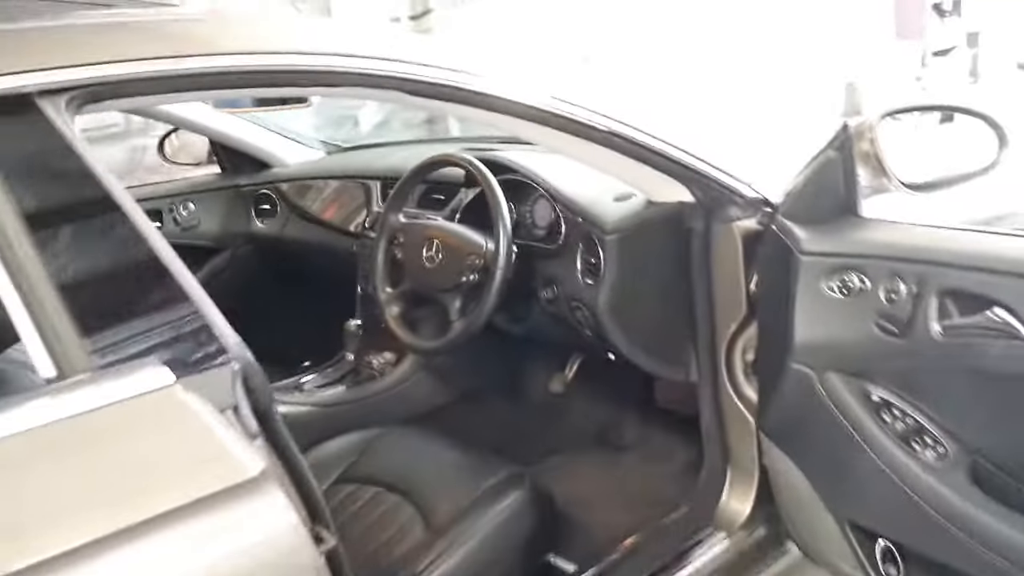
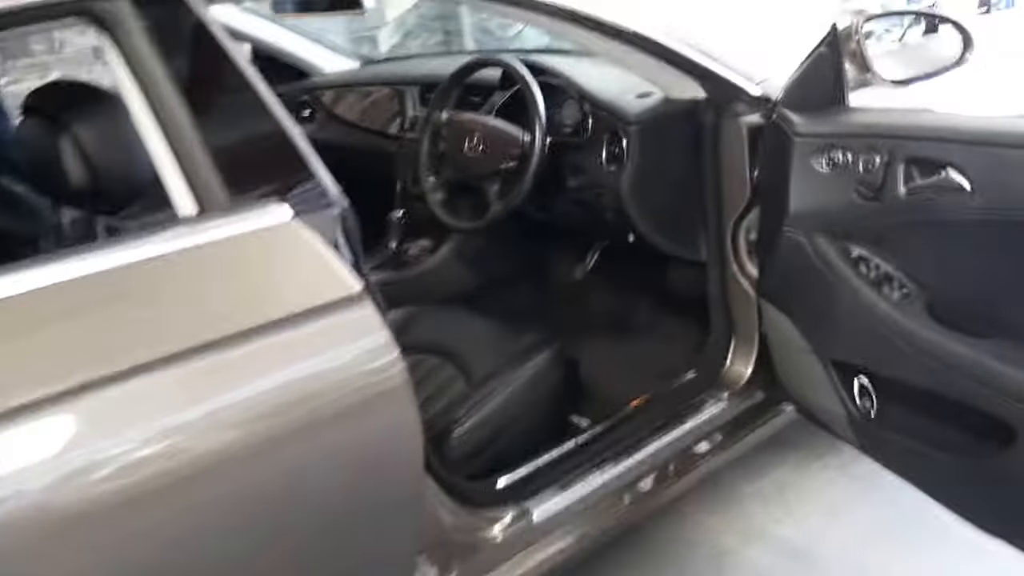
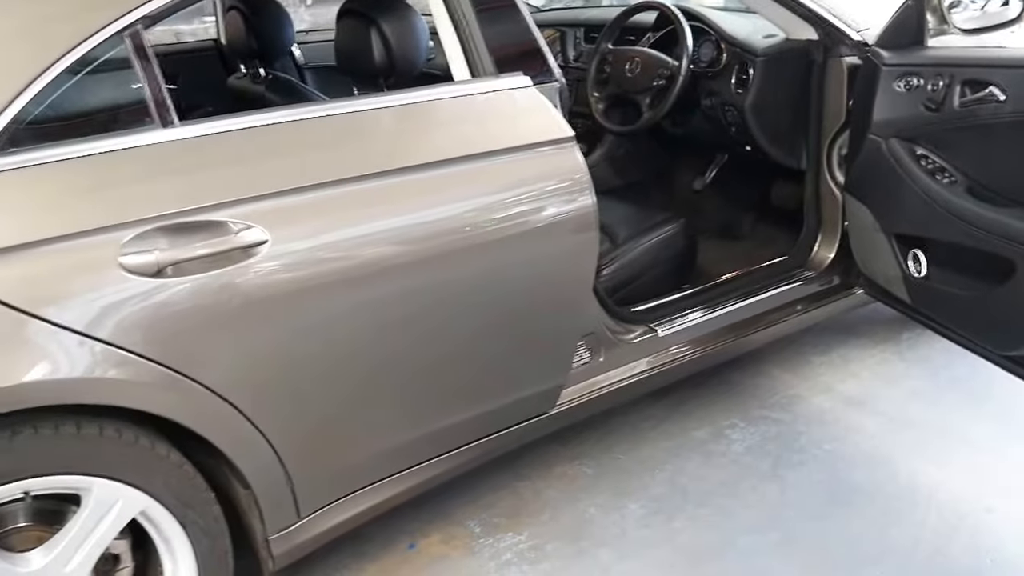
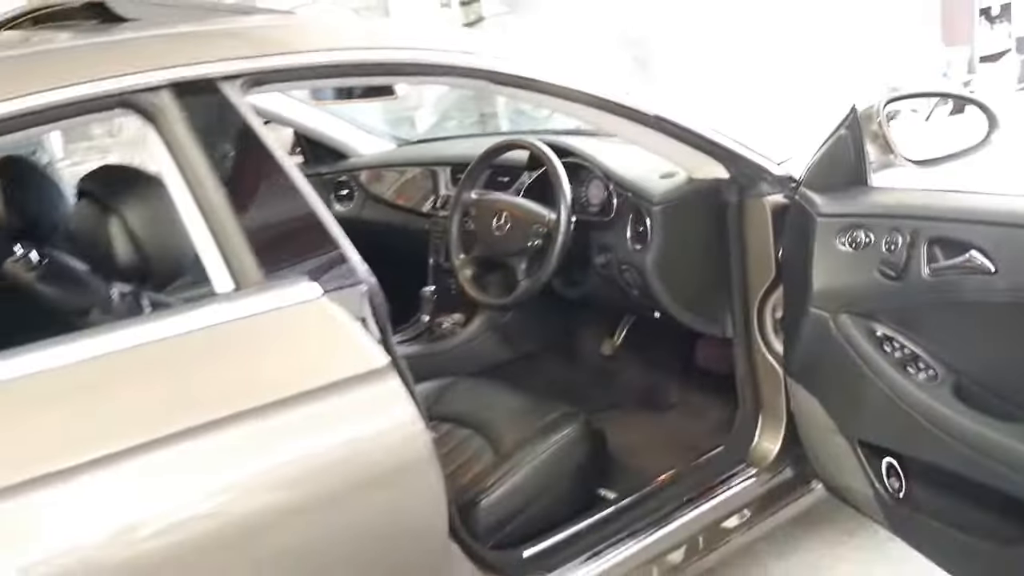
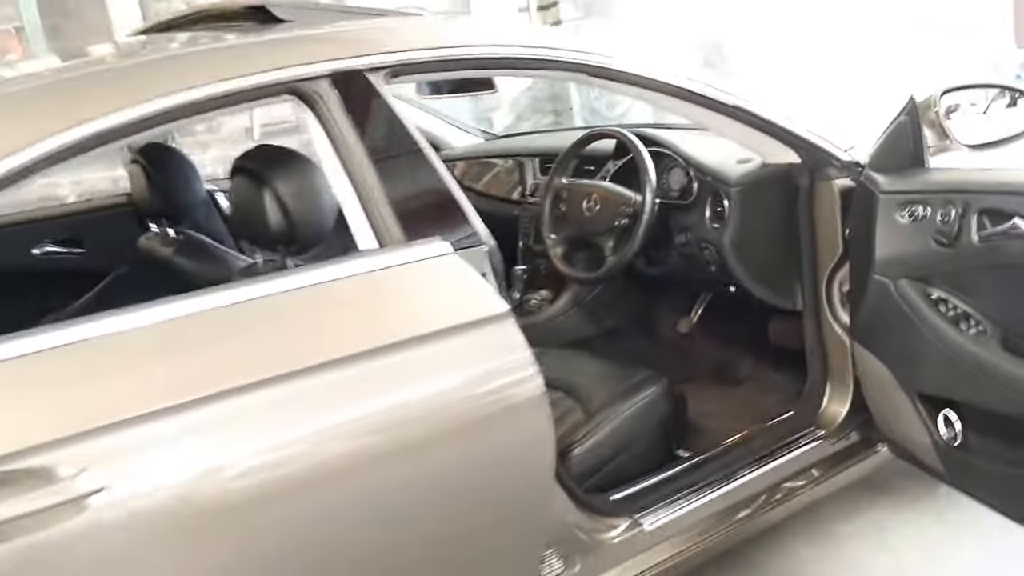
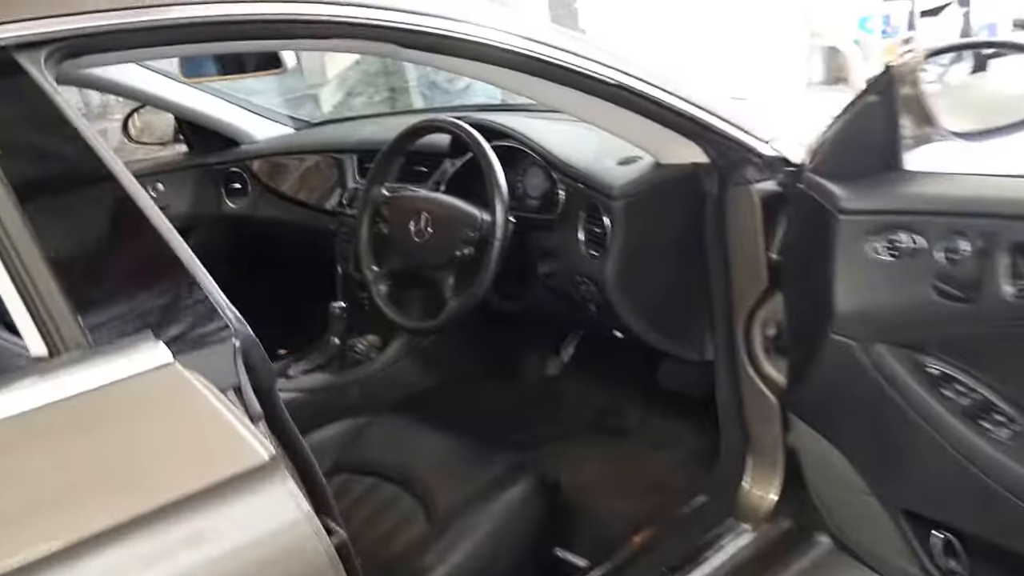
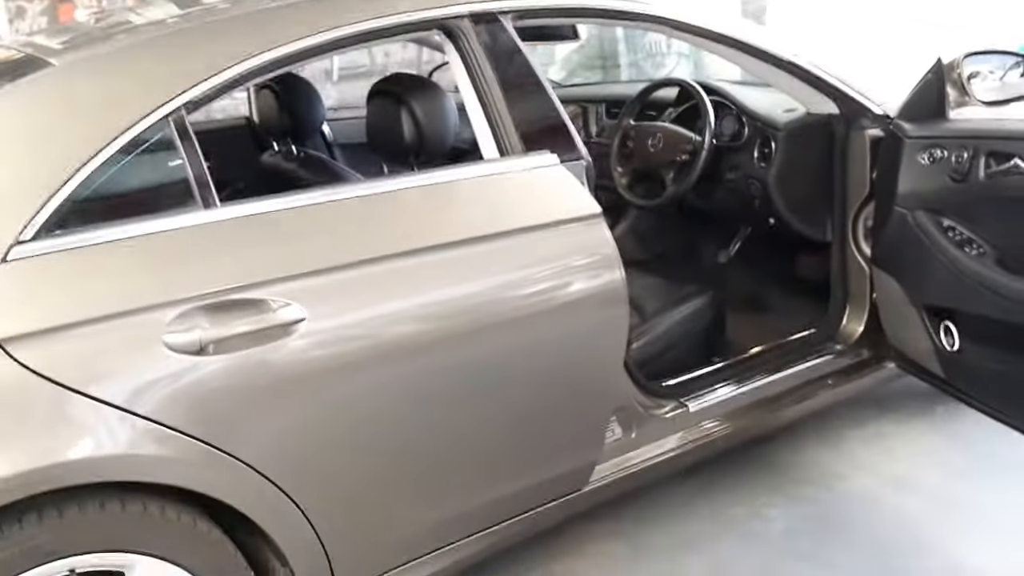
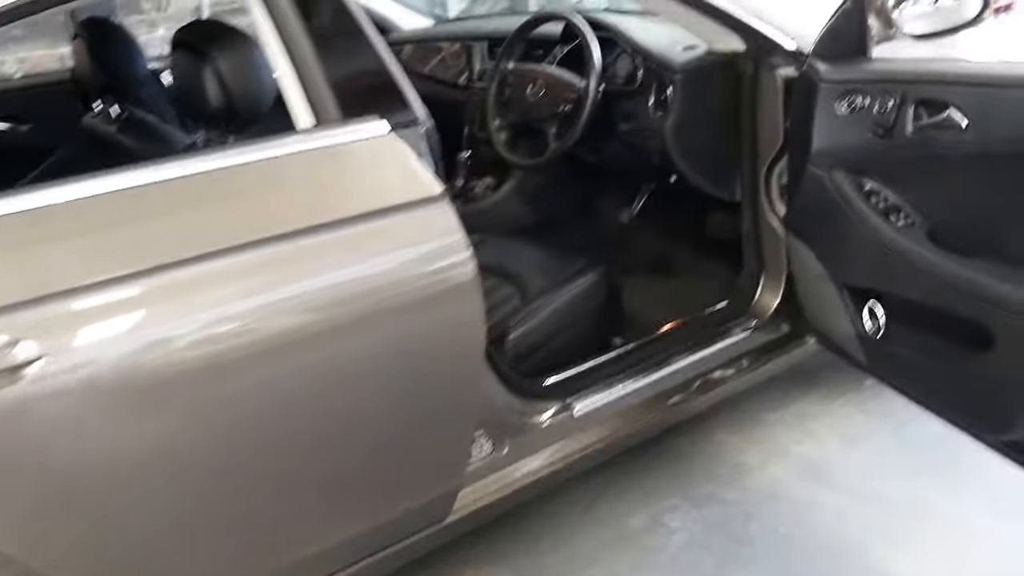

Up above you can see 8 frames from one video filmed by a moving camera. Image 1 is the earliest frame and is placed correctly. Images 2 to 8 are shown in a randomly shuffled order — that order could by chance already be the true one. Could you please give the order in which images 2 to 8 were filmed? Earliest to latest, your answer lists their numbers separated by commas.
4, 5, 7, 3, 8, 2, 6
